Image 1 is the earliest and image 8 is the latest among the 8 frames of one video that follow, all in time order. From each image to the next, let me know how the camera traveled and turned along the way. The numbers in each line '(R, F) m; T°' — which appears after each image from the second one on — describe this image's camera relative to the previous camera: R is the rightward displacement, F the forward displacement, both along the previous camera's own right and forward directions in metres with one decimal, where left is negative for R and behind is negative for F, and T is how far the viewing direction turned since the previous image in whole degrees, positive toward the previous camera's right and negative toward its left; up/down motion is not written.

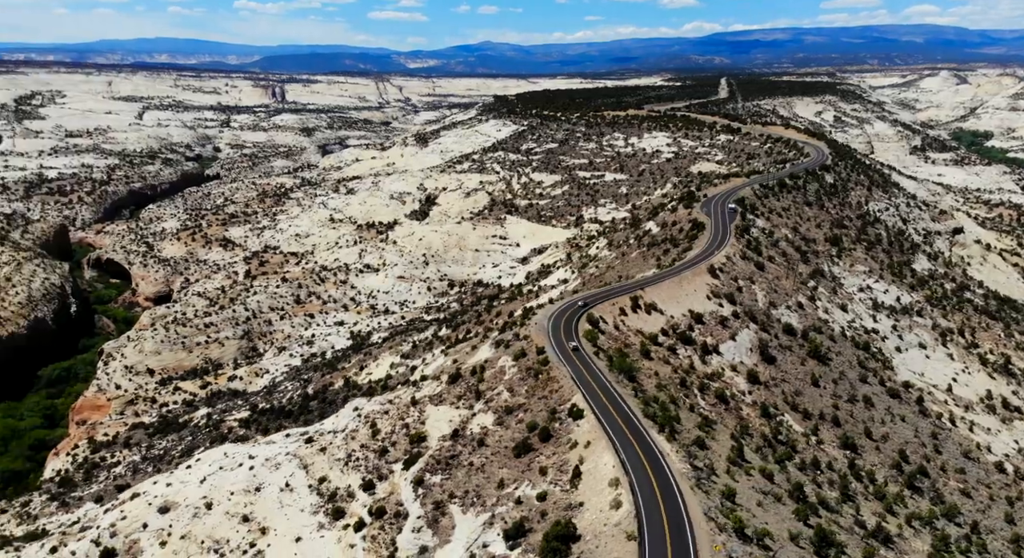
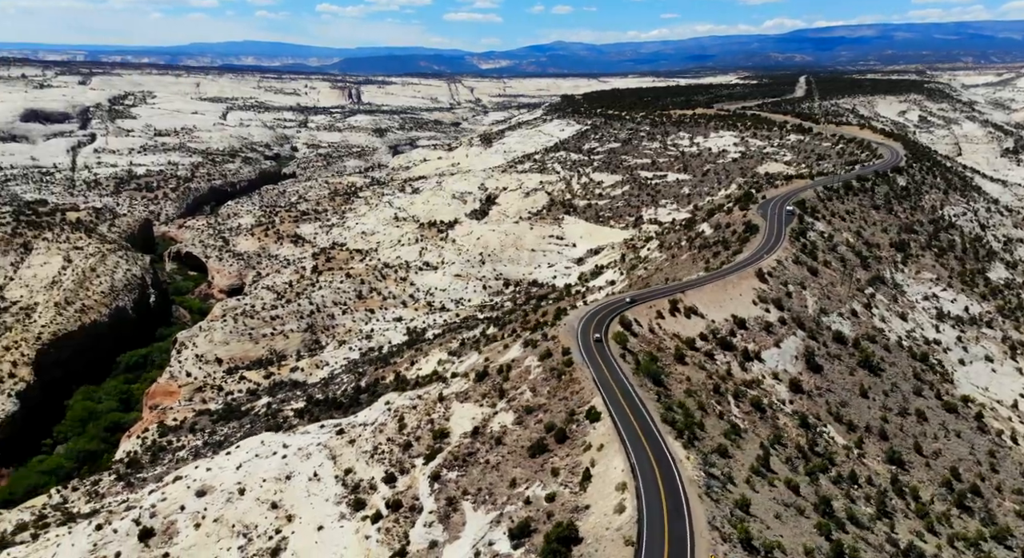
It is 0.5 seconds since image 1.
(+1.4, -0.1) m; -6°
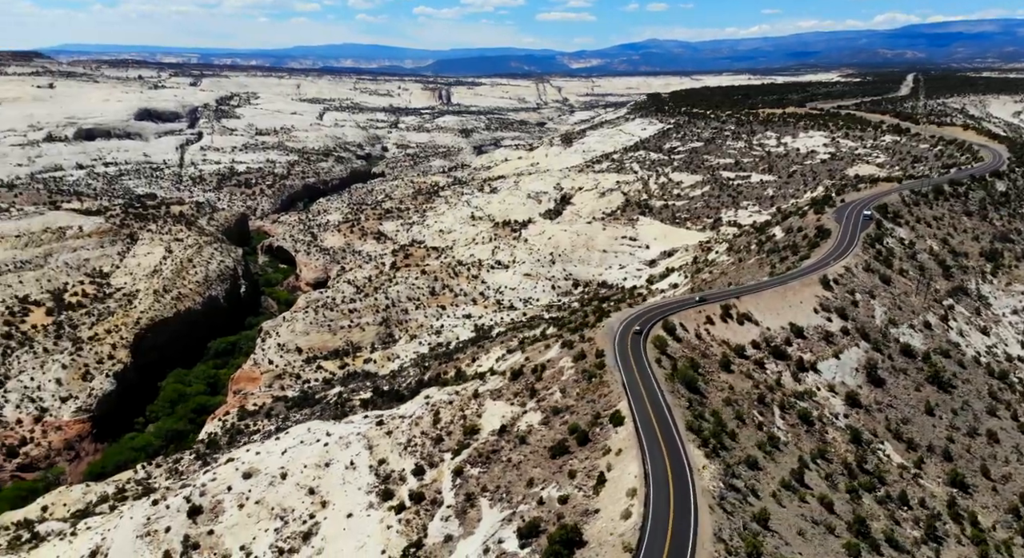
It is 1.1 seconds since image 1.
(+1.7, 0.0) m; -7°
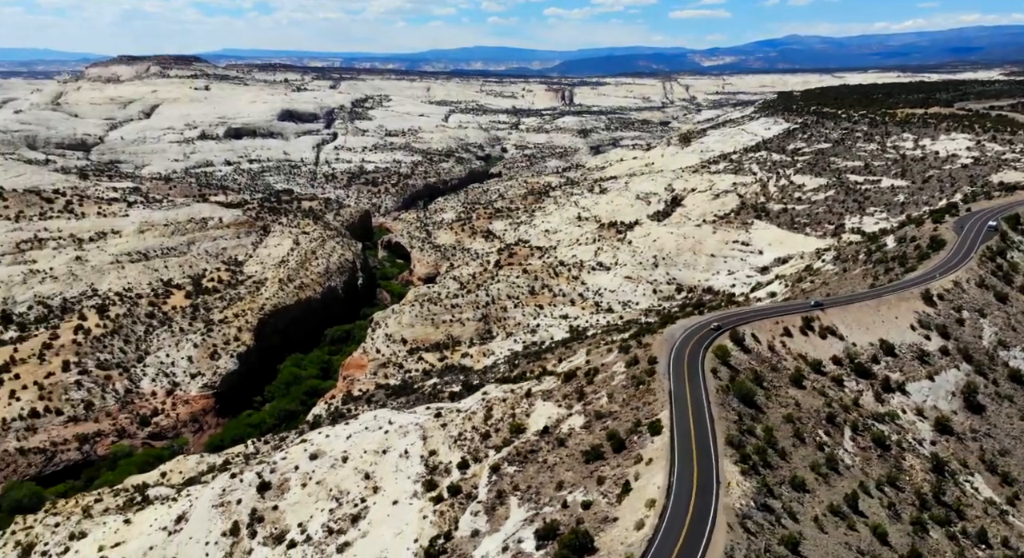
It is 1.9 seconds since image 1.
(+2.3, +0.1) m; -10°
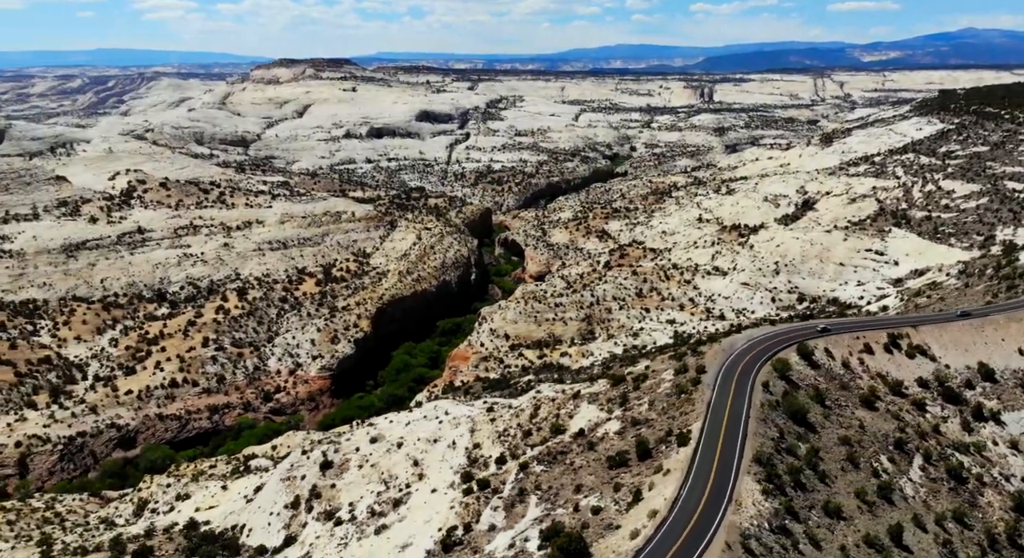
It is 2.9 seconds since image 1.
(+2.9, +0.1) m; -11°
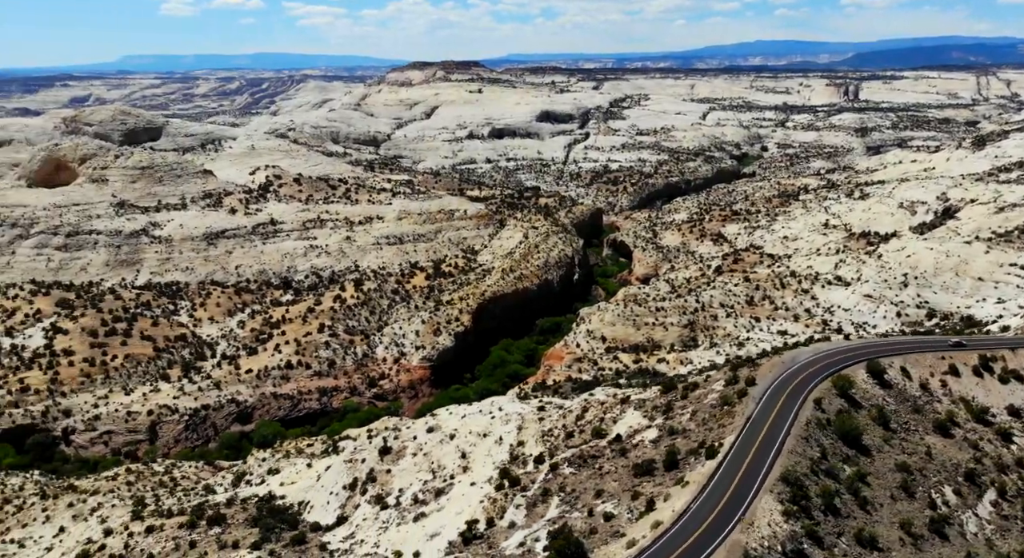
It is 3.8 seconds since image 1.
(+2.6, +0.2) m; -10°
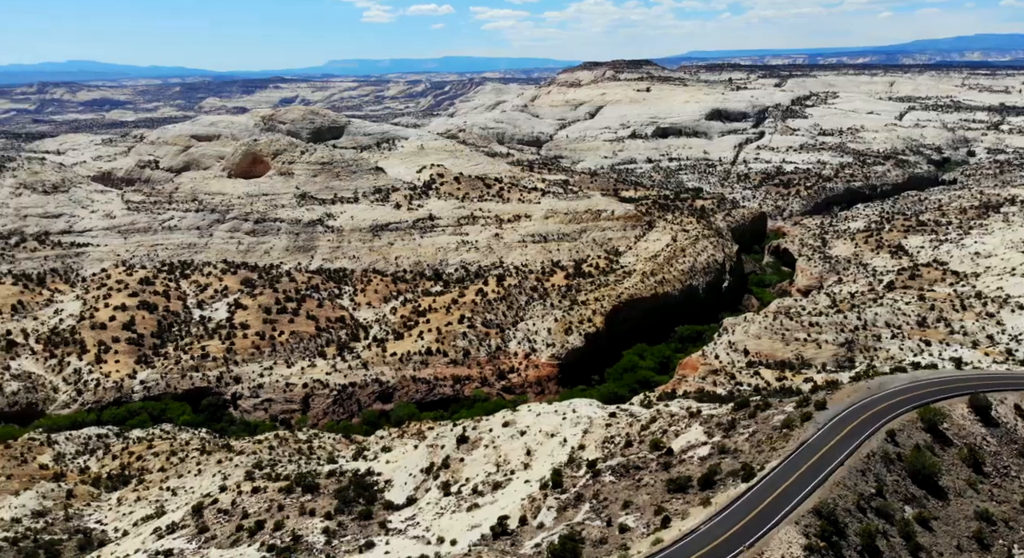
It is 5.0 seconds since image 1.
(+3.4, +0.4) m; -14°
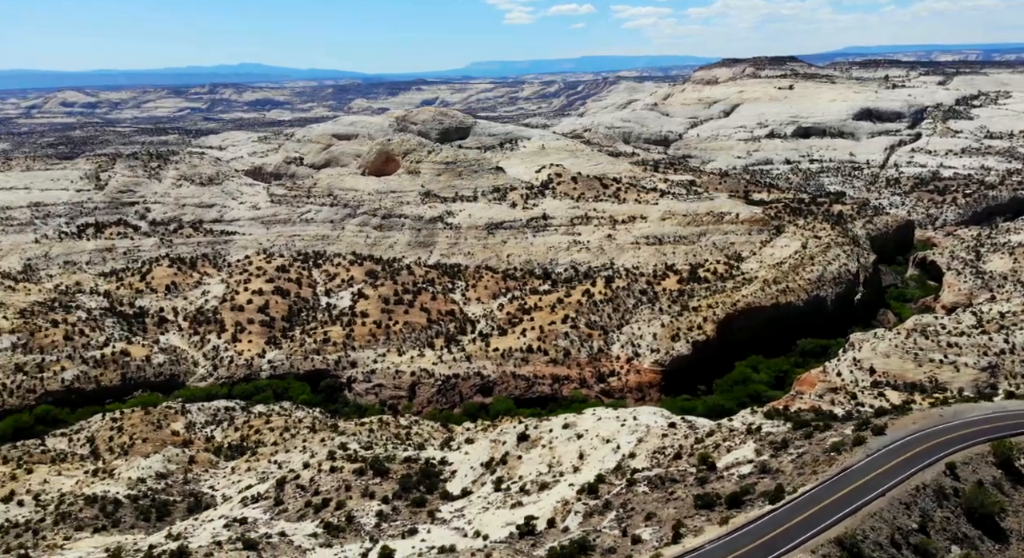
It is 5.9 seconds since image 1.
(+2.6, +0.3) m; -11°
